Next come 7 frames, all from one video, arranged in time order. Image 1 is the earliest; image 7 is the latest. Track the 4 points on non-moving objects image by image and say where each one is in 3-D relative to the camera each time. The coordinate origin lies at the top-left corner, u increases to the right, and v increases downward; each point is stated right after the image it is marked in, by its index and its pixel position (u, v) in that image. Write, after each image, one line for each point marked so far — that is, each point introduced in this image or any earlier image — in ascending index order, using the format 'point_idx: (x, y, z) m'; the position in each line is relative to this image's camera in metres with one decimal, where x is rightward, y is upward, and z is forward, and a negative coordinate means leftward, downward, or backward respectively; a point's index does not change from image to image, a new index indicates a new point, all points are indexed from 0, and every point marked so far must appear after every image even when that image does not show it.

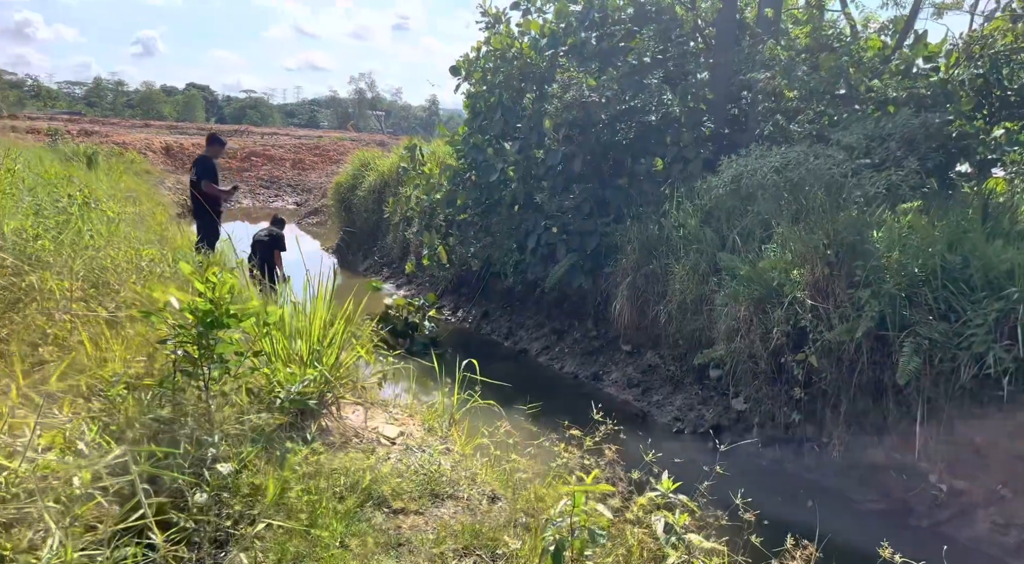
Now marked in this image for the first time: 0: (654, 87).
0: (+1.4, +1.9, +7.4) m
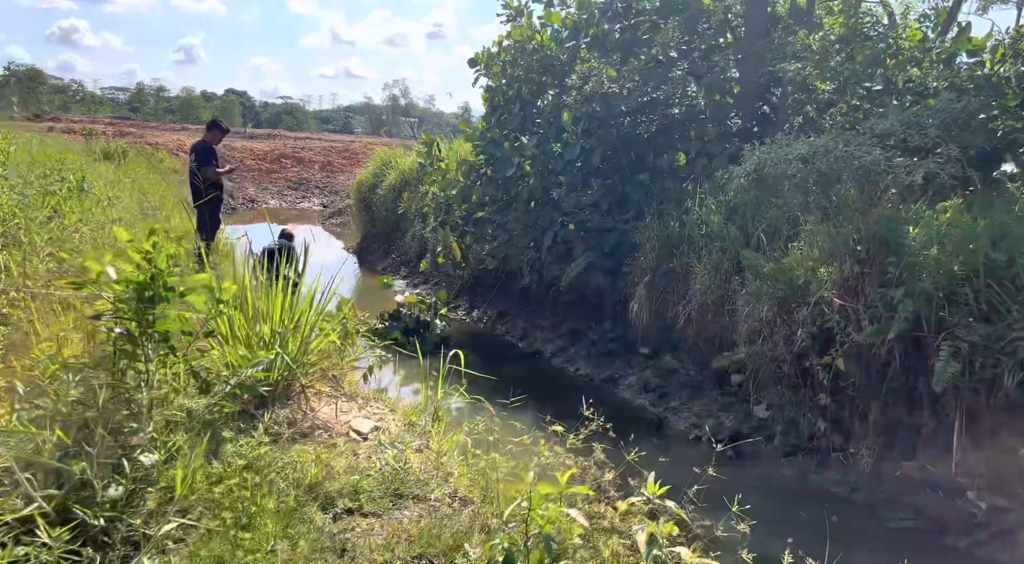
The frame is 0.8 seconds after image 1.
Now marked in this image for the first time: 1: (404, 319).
0: (+1.6, +1.9, +7.1) m
1: (-1.2, -0.4, +8.2) m
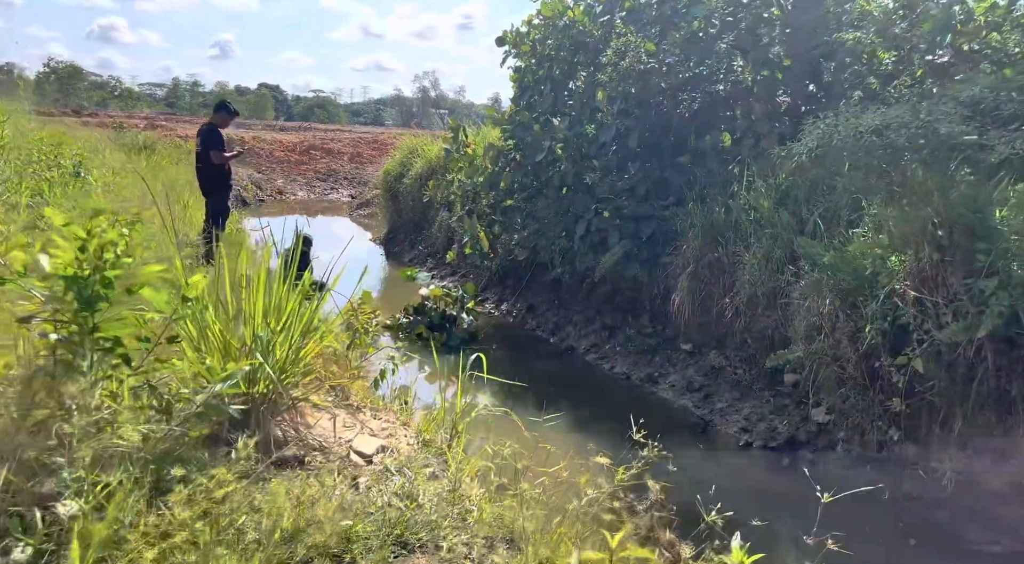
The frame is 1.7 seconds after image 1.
0: (+1.8, +2.0, +6.5) m
1: (-0.8, -0.3, +7.7) m
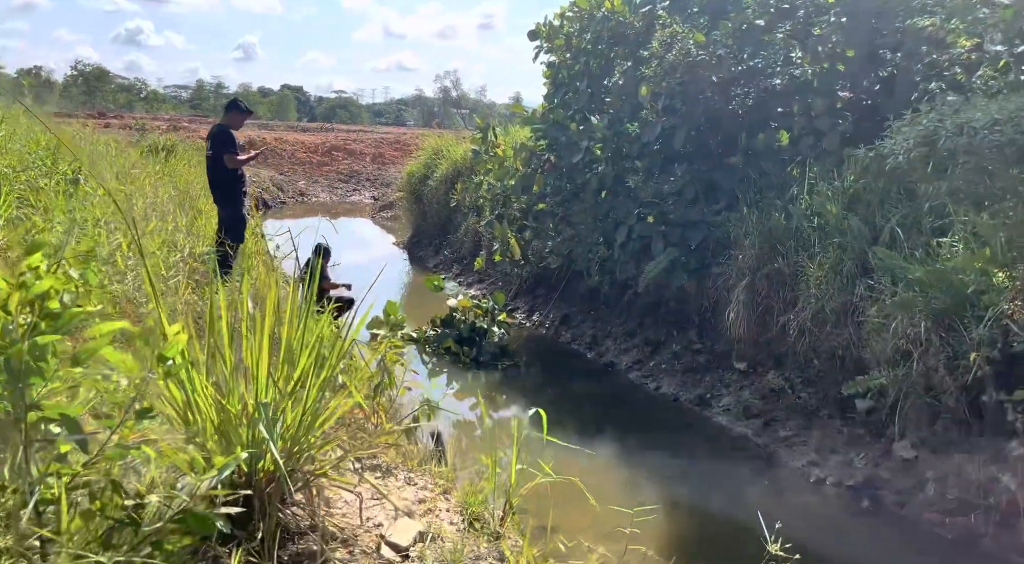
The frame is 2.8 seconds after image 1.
0: (+2.1, +1.9, +6.0) m
1: (-0.5, -0.4, +7.2) m
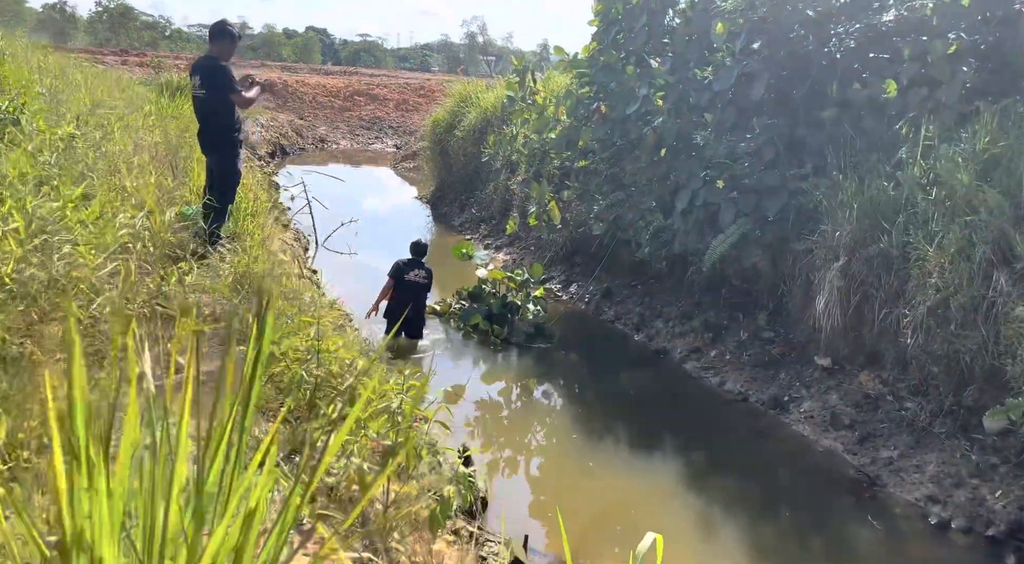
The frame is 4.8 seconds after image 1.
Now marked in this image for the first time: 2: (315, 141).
0: (+2.5, +2.0, +4.9) m
1: (-0.2, -0.1, +6.3) m
2: (-5.2, +3.7, +19.9) m
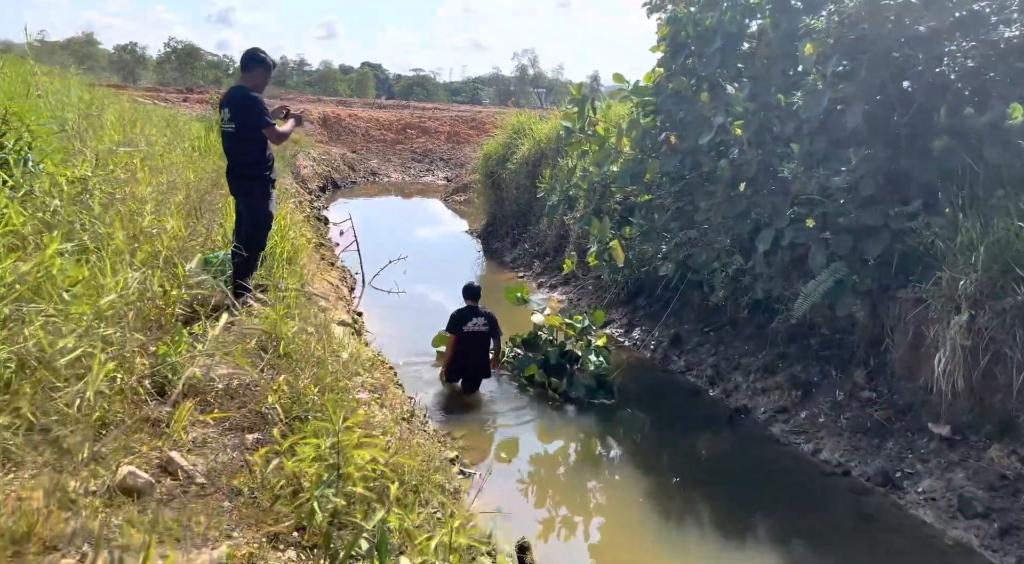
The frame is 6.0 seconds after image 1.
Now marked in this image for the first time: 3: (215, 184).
0: (+2.8, +1.7, +4.2) m
1: (+0.3, -0.5, +5.8) m
2: (-3.8, +2.8, +19.8) m
3: (-2.1, +0.7, +5.4) m
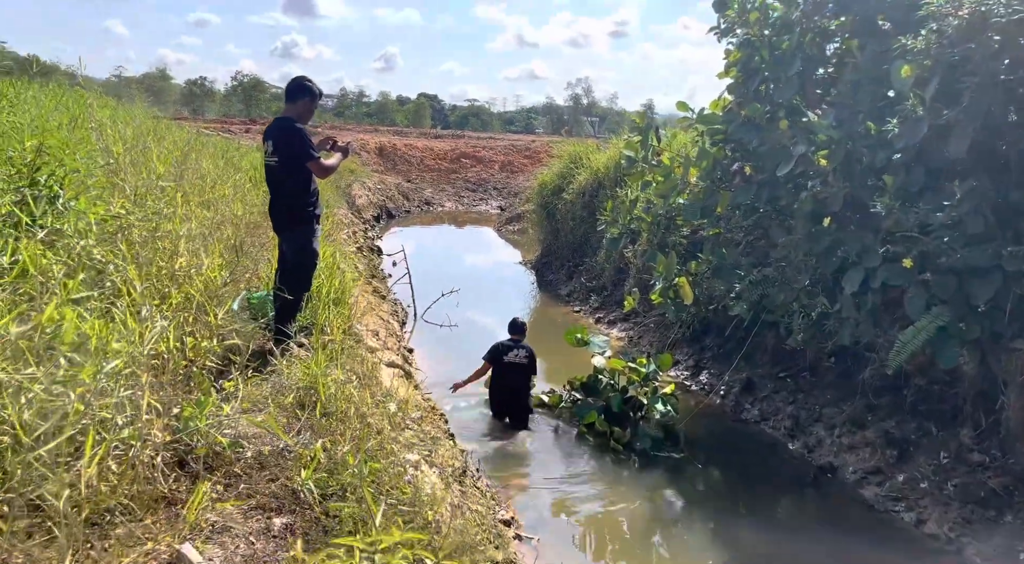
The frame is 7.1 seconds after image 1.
0: (+3.2, +1.5, +3.7) m
1: (+0.7, -0.8, +5.4) m
2: (-2.4, +2.0, +19.8) m
3: (-1.7, +0.5, +5.2) m
